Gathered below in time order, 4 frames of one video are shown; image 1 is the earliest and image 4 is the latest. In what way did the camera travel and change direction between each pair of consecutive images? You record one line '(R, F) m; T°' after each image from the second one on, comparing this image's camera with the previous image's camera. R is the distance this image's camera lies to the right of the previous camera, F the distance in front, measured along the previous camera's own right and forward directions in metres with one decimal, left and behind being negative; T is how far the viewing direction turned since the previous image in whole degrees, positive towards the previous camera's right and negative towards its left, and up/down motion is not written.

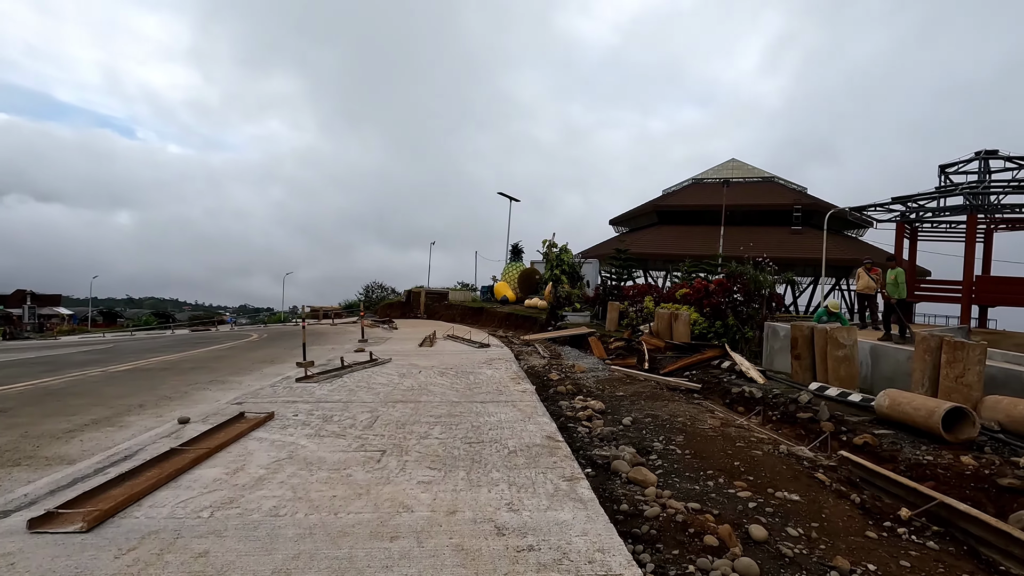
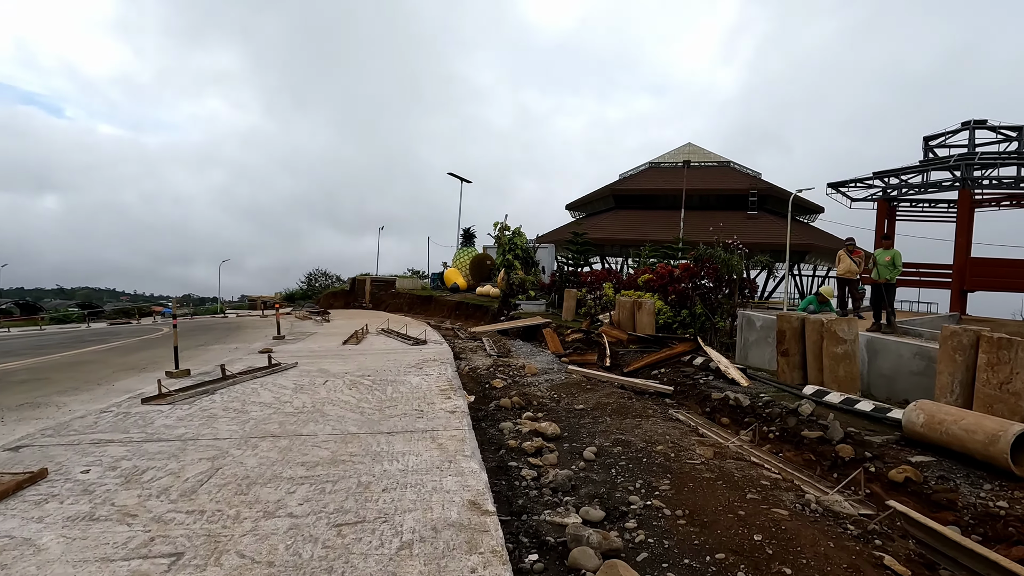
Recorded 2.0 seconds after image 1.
(+0.3, +1.6) m; +5°
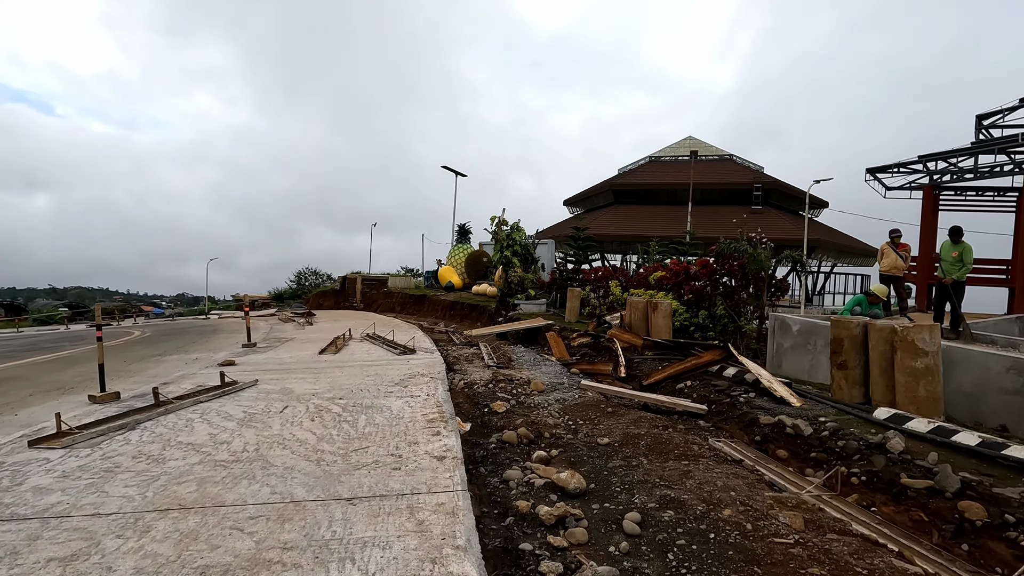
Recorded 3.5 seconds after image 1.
(-0.1, +1.2) m; 0°
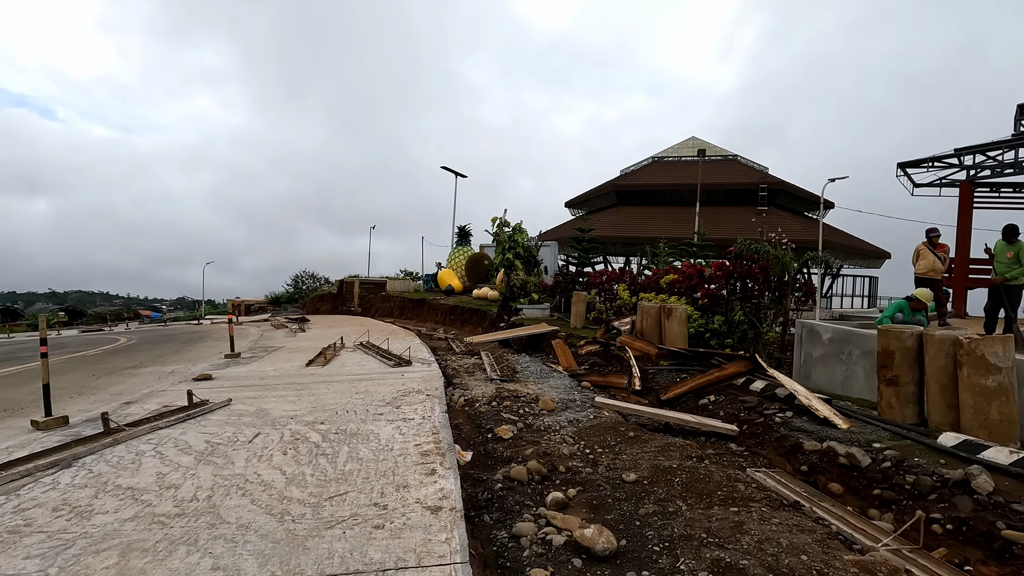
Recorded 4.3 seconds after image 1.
(-0.1, +0.7) m; 0°
